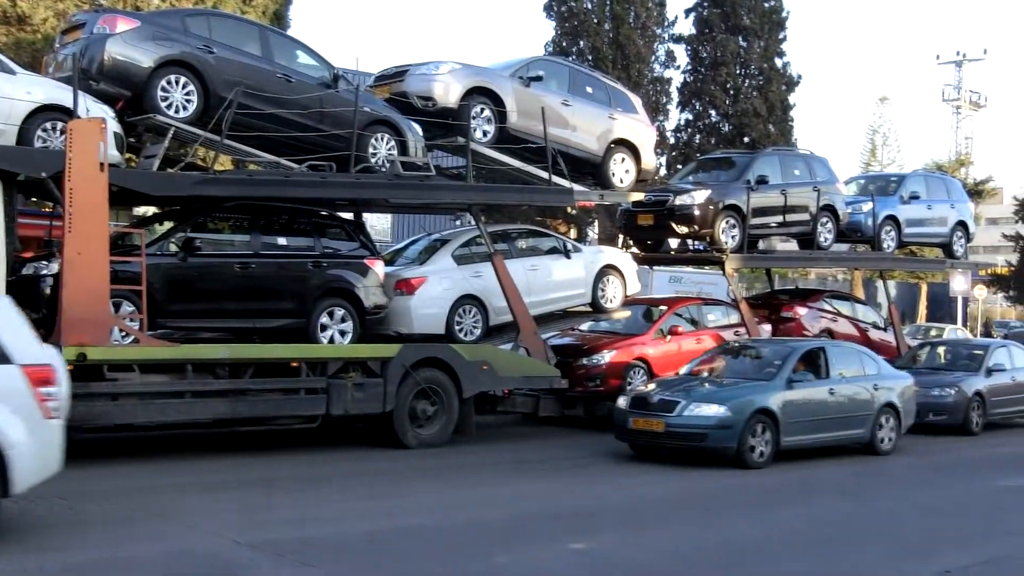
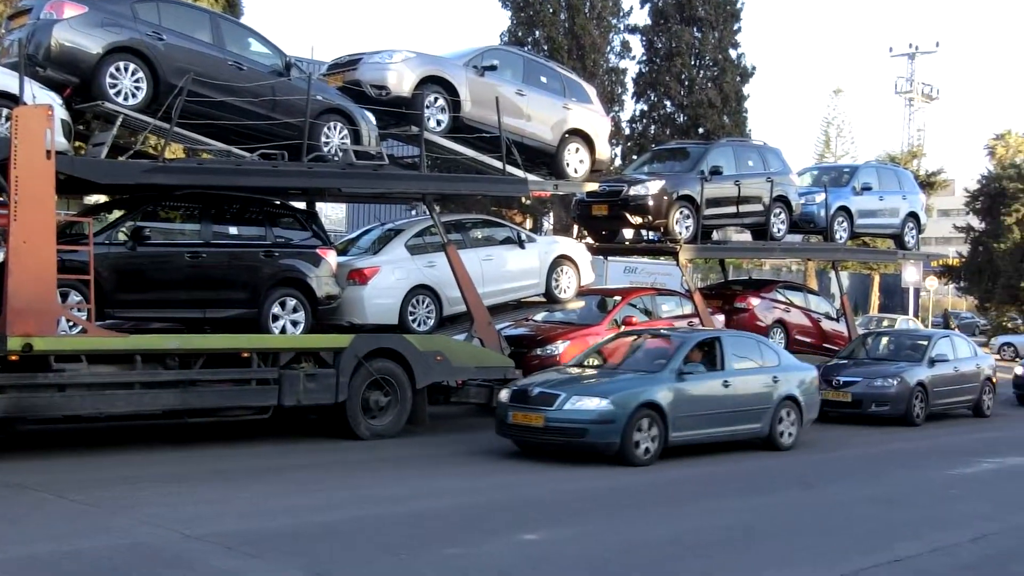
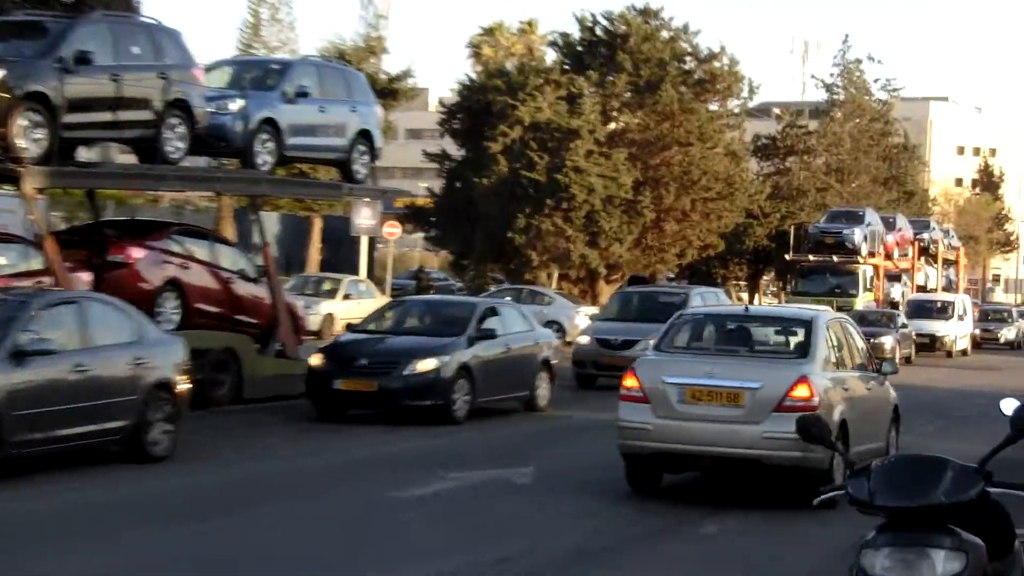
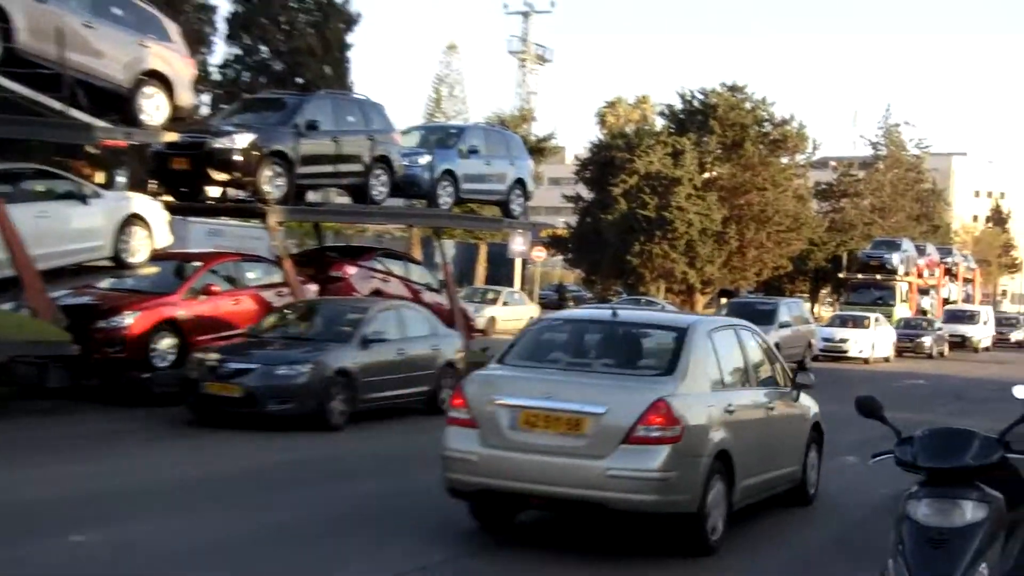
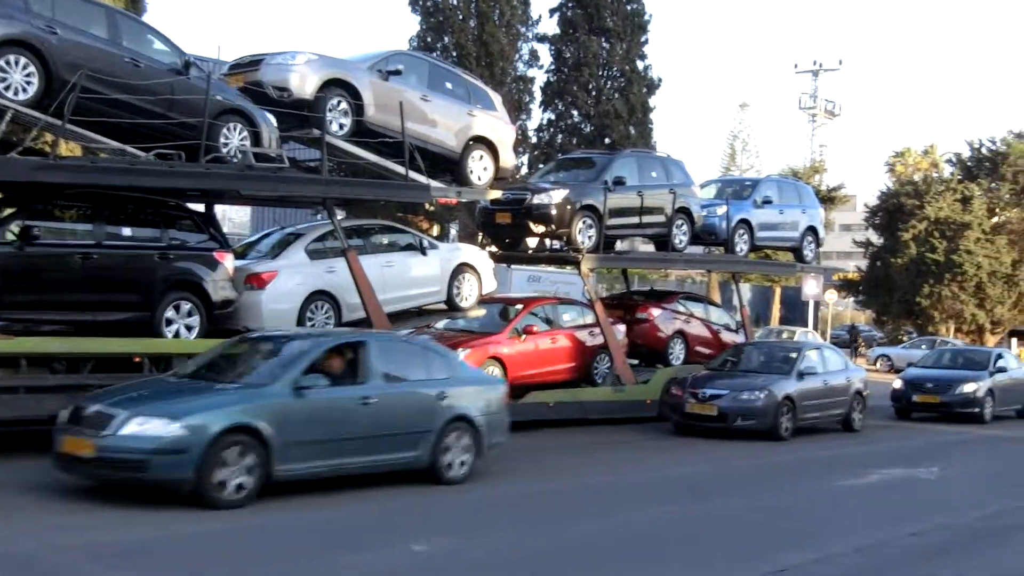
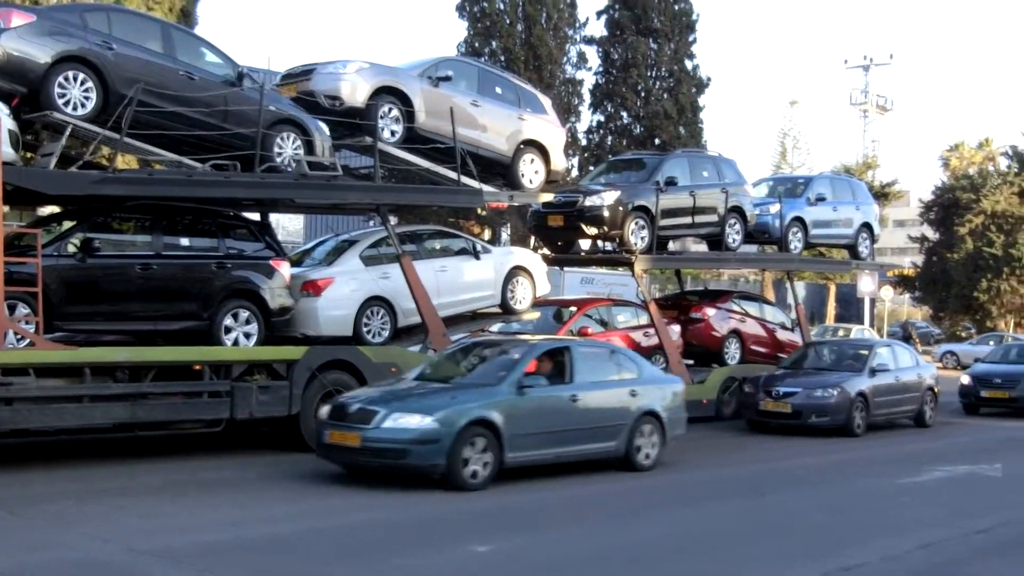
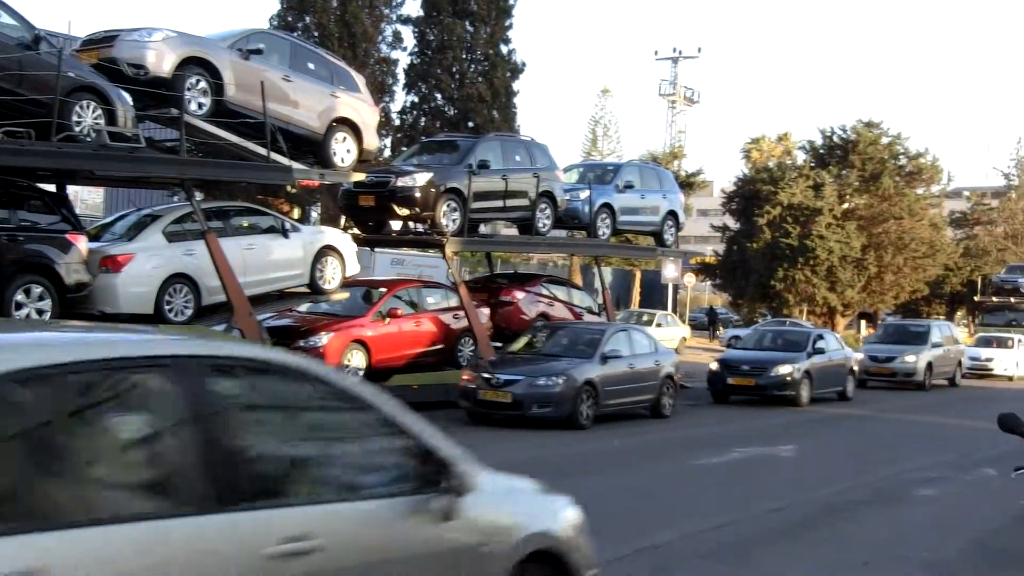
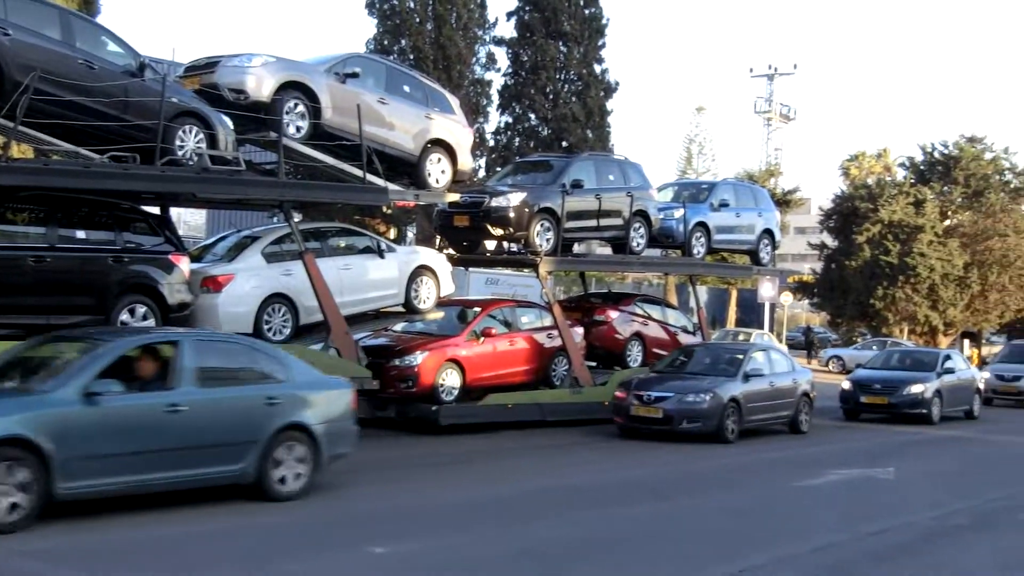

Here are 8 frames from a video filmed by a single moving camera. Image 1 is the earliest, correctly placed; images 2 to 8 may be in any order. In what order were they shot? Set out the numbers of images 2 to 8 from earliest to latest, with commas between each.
2, 6, 5, 8, 7, 4, 3
